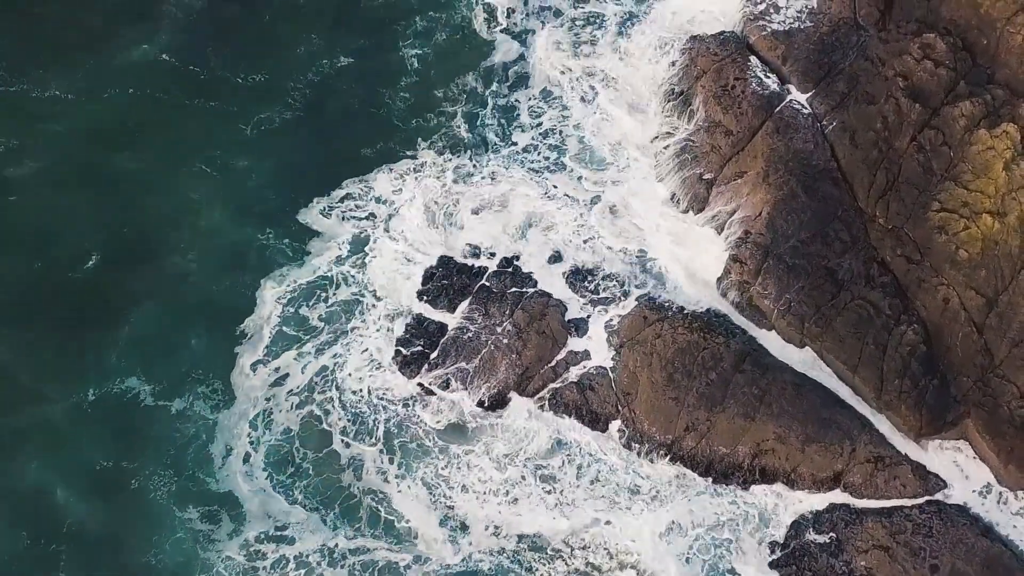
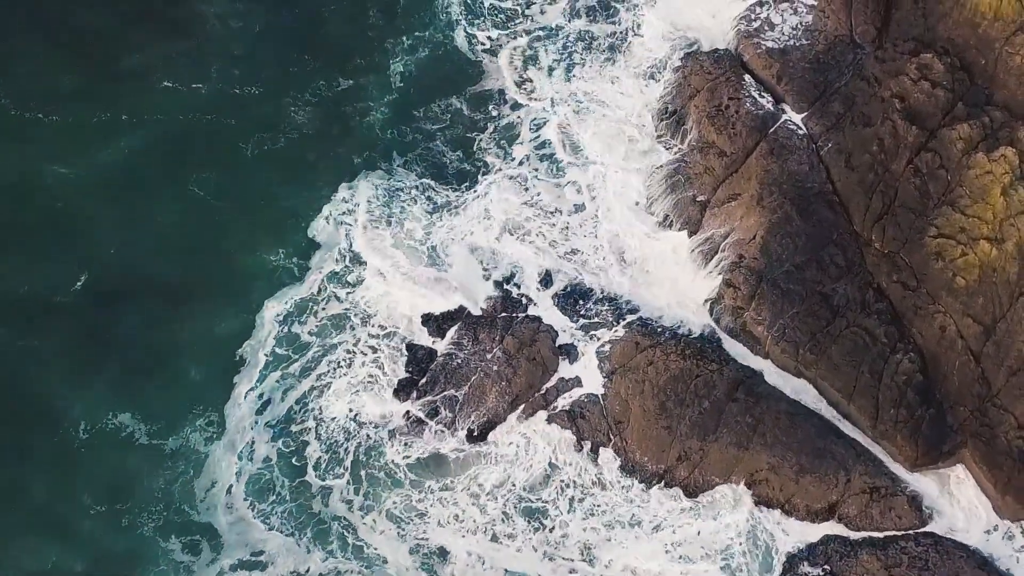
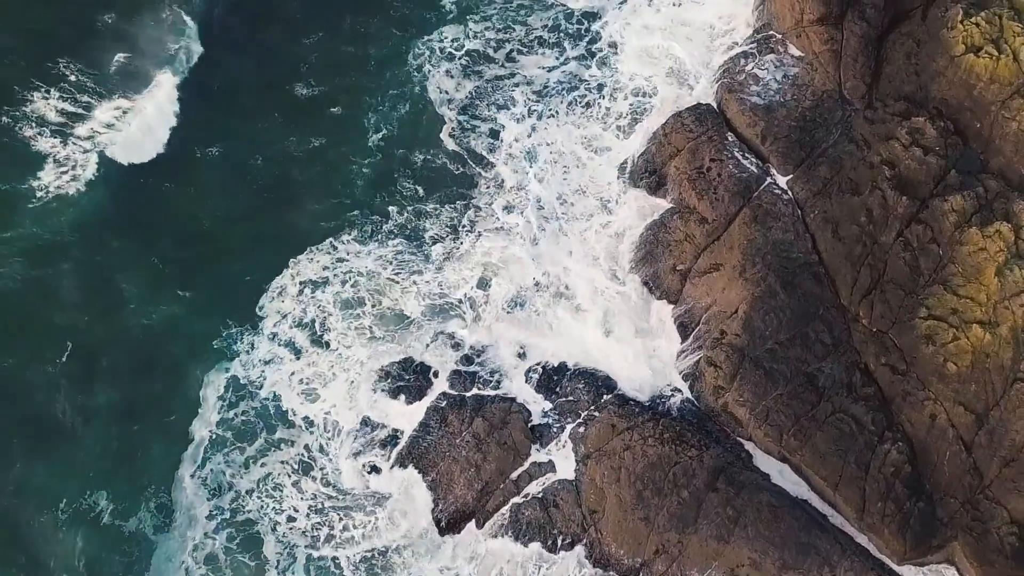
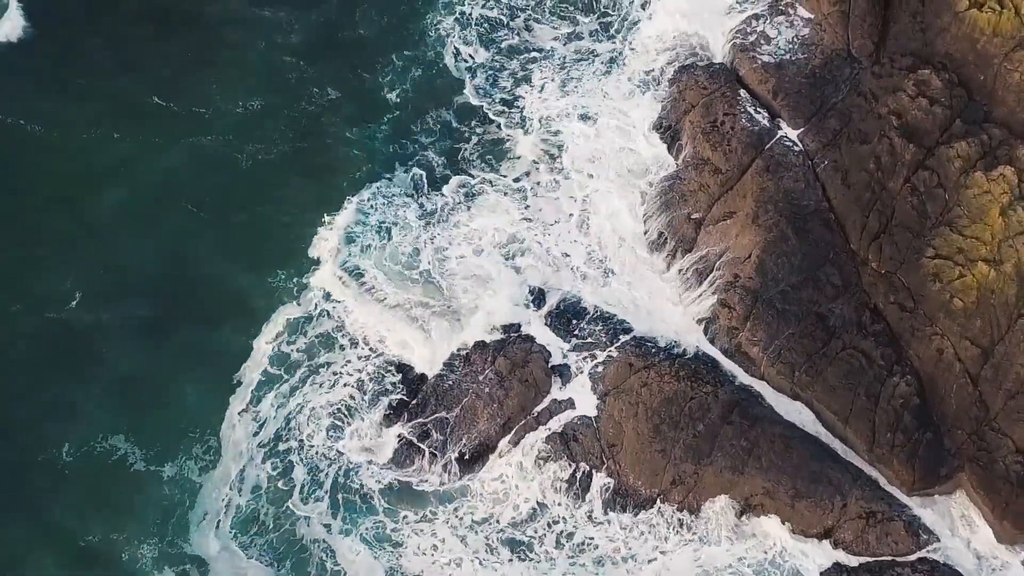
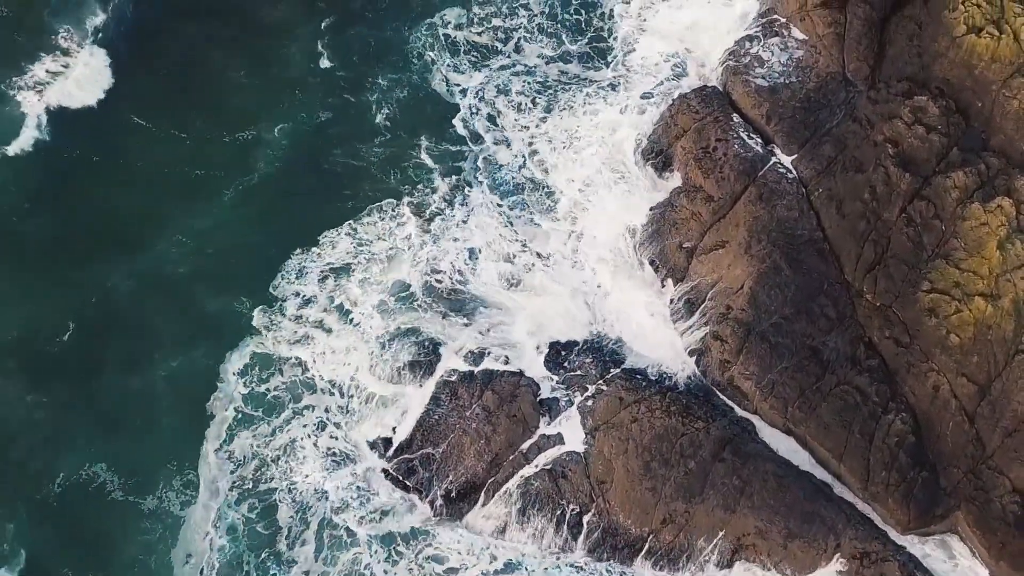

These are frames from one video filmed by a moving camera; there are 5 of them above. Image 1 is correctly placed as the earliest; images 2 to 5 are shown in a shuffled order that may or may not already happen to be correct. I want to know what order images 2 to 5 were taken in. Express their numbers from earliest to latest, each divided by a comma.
2, 4, 5, 3
